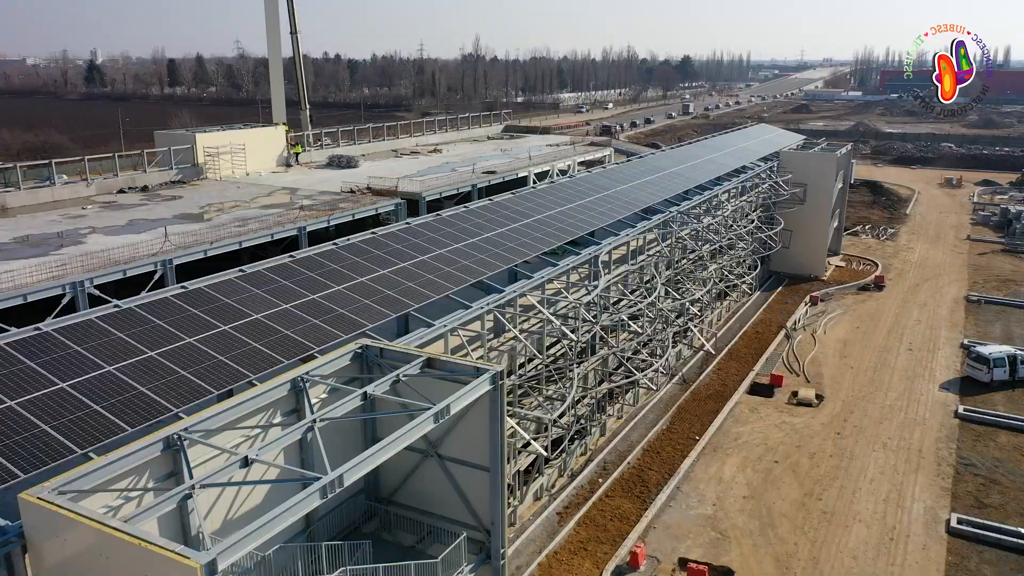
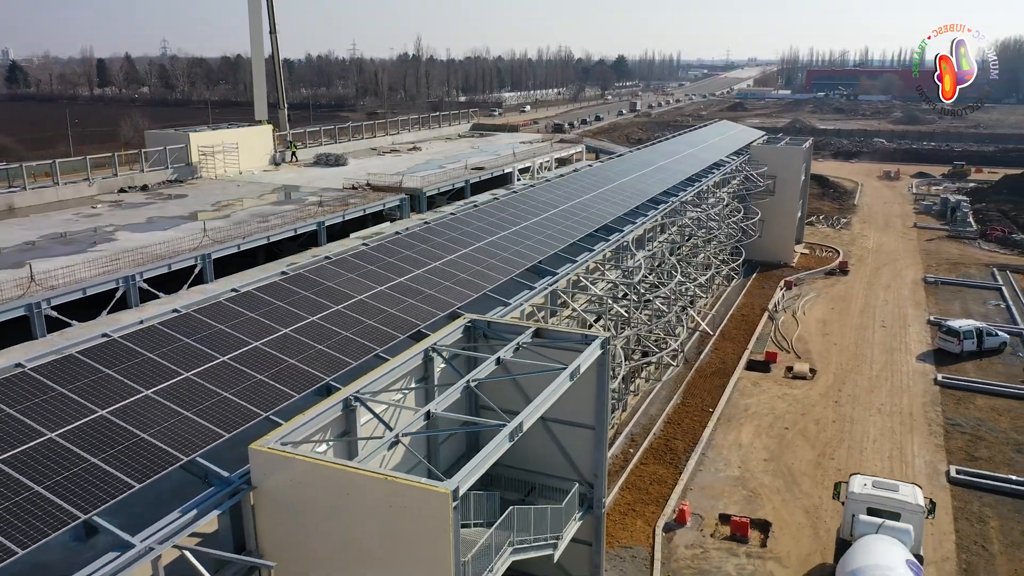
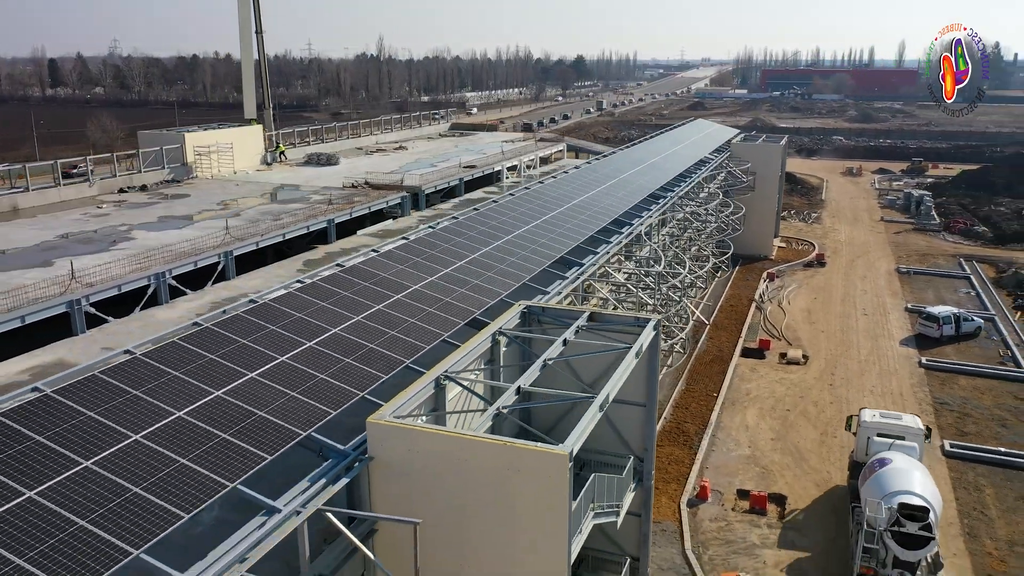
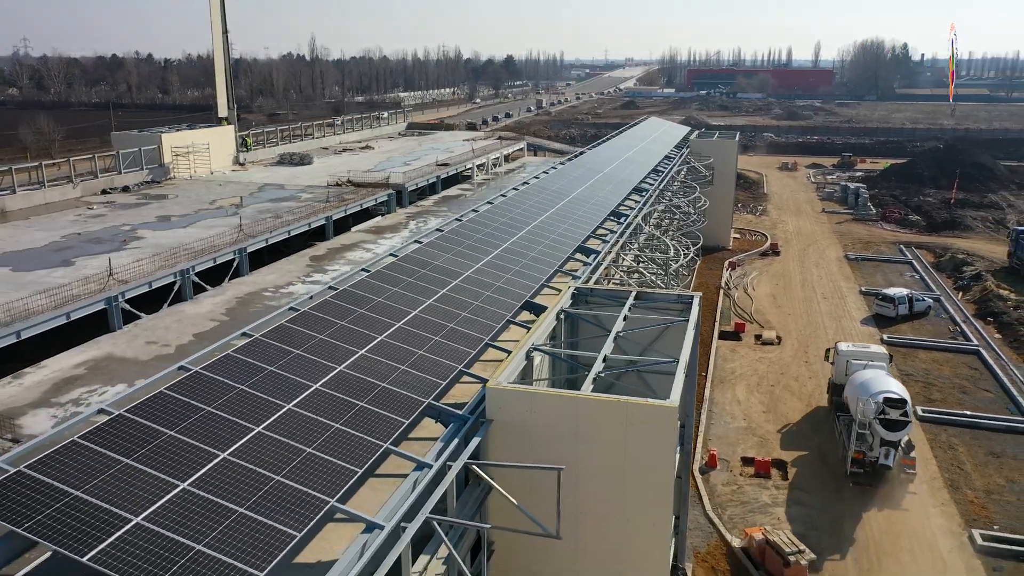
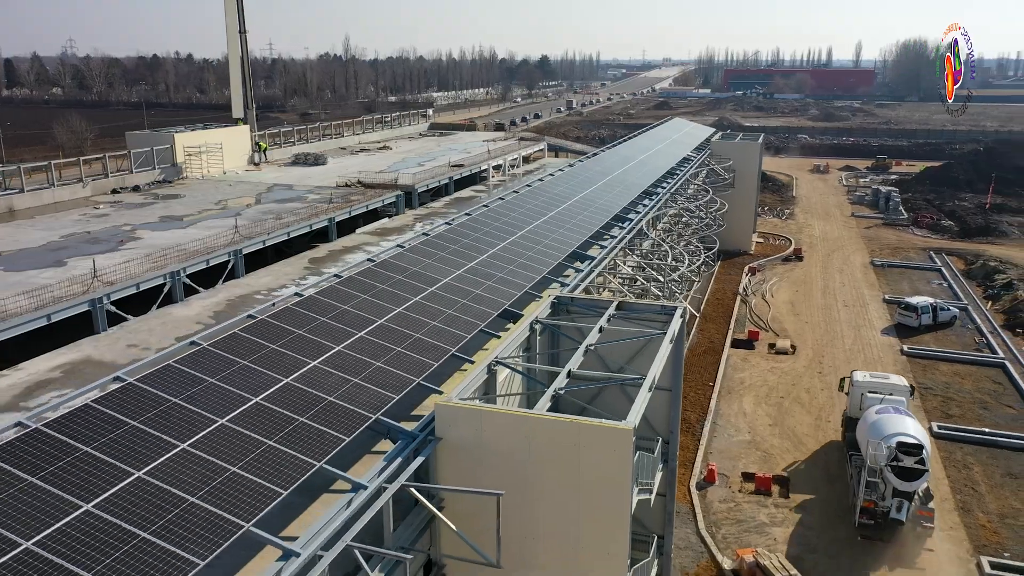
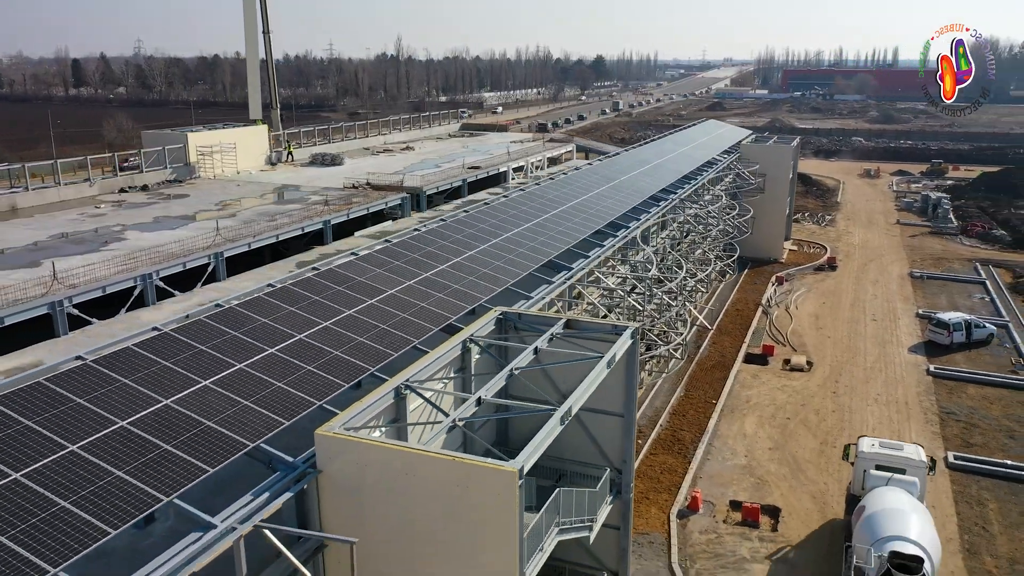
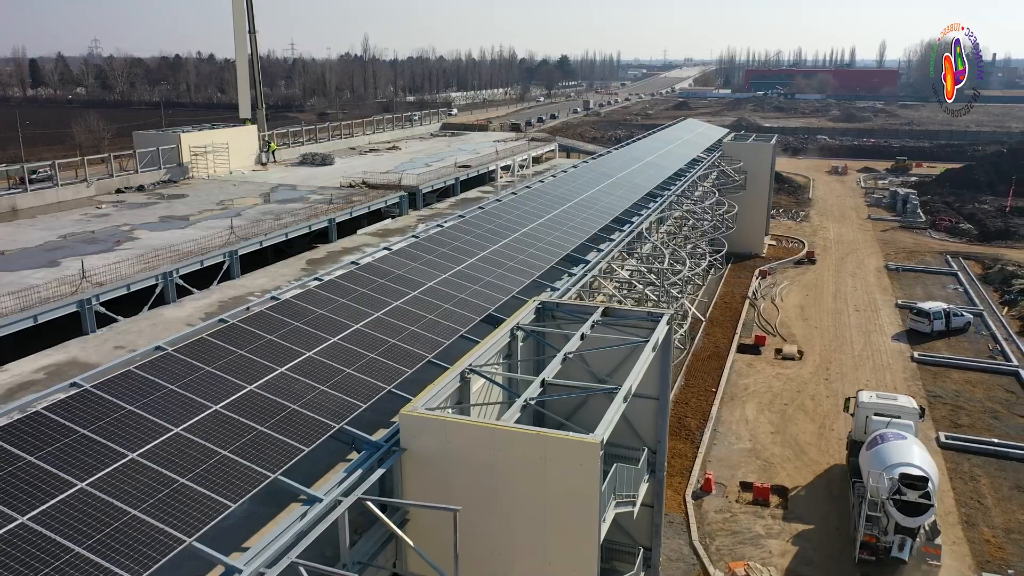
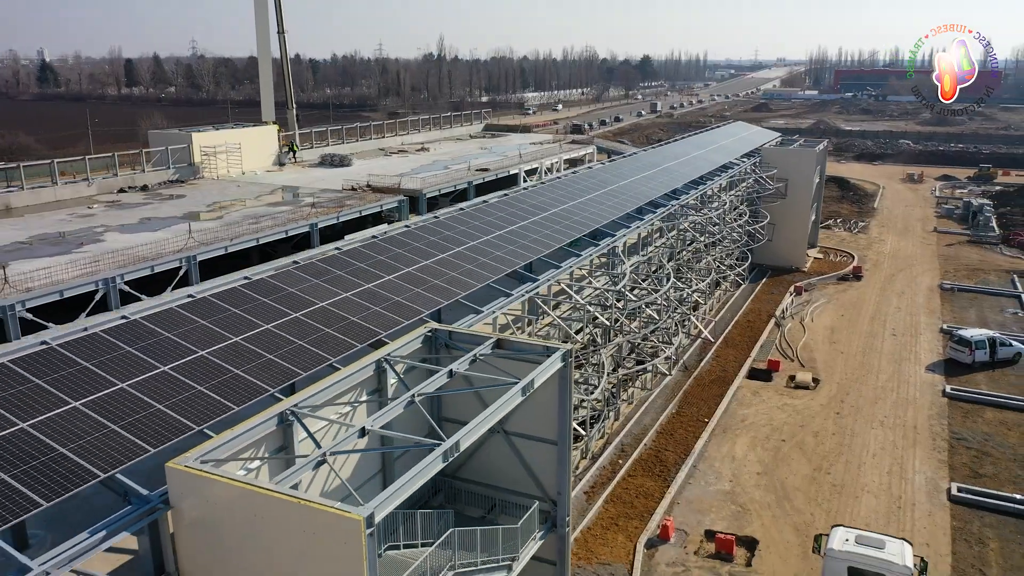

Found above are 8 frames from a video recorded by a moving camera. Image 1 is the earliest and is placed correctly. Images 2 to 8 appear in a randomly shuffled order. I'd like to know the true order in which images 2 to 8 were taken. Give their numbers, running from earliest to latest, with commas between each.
8, 2, 6, 3, 7, 5, 4
